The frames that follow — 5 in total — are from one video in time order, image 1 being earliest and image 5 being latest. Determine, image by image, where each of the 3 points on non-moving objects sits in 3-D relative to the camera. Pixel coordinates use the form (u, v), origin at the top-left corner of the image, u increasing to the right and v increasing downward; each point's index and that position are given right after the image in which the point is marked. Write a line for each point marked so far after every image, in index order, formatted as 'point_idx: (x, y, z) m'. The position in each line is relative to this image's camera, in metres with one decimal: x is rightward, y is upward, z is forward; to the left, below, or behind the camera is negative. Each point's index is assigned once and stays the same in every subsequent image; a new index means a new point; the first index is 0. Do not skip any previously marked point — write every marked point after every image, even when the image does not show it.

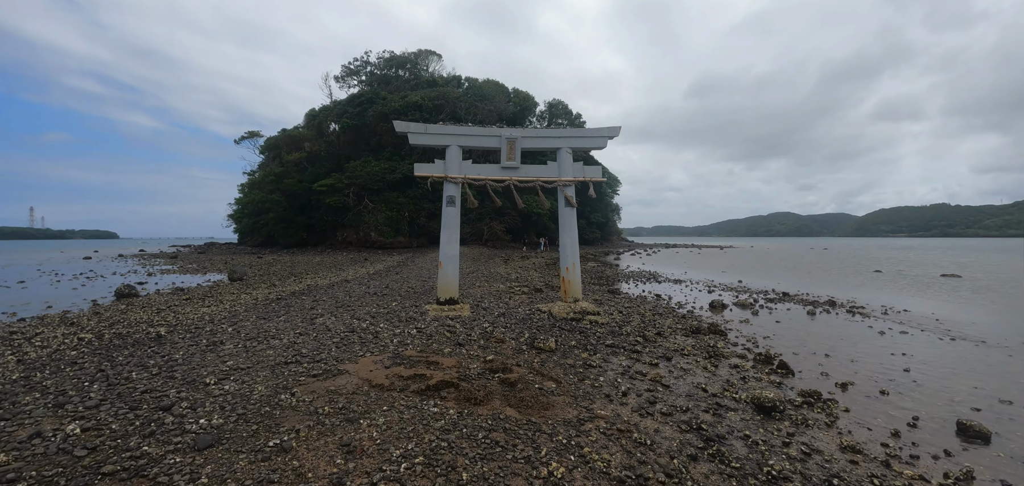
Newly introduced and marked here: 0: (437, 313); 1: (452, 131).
0: (-1.9, -1.8, +9.8) m
1: (-1.6, +2.9, +10.0) m
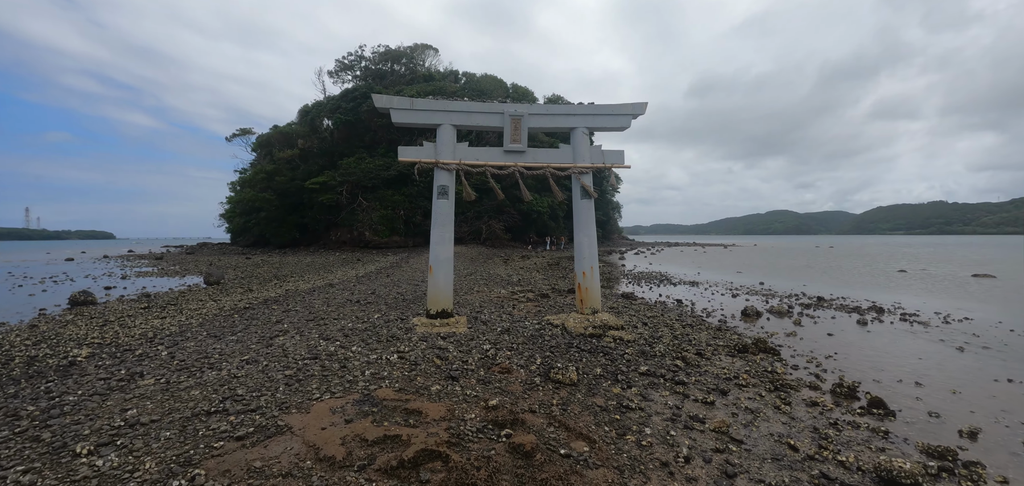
0: (-1.8, -1.8, +8.0) m
1: (-1.5, +2.9, +8.2) m
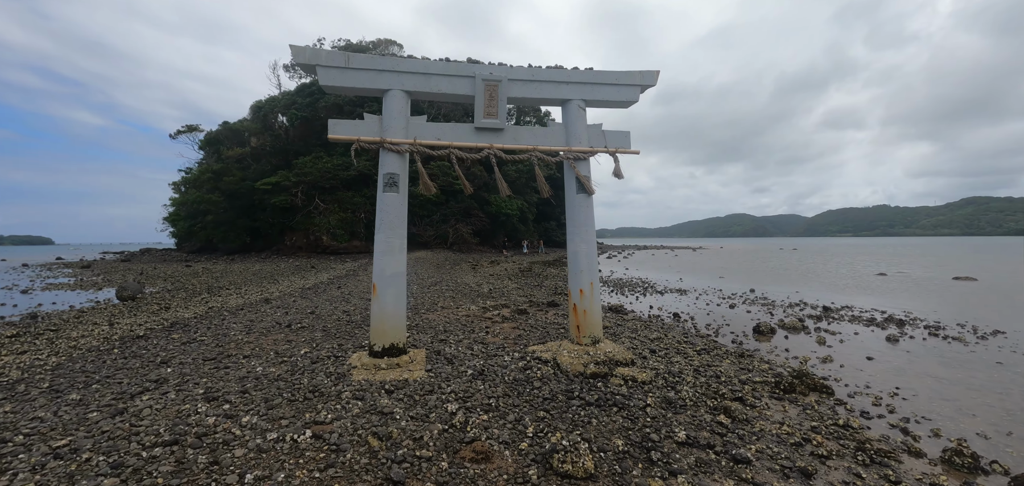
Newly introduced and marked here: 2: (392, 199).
0: (-2.2, -2.0, +5.7) m
1: (-1.9, +2.8, +5.9) m
2: (-1.9, +0.7, +6.0) m
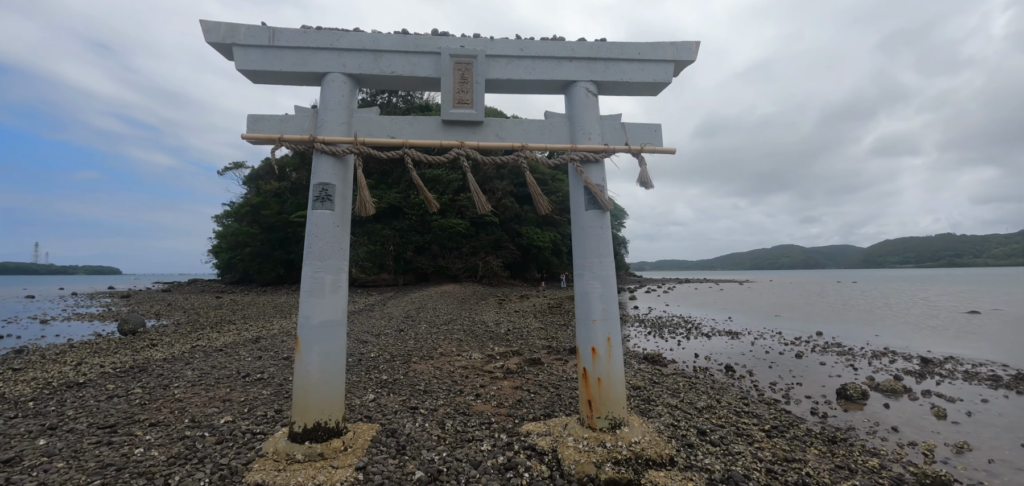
0: (-2.5, -2.3, +3.8) m
1: (-2.1, +2.4, +4.5) m
2: (-2.2, +0.3, +4.4) m
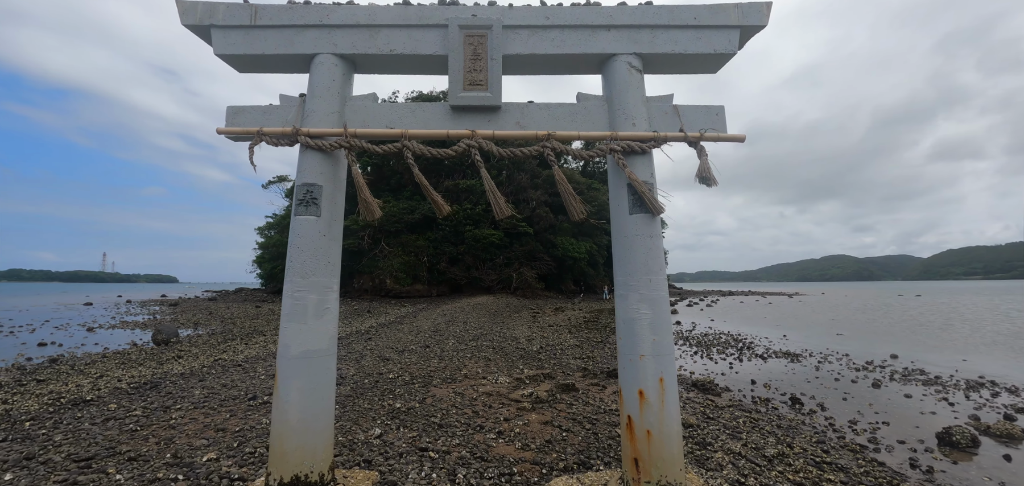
0: (-2.3, -2.4, +3.0) m
1: (-1.9, +2.2, +3.8) m
2: (-1.9, +0.2, +3.6) m
